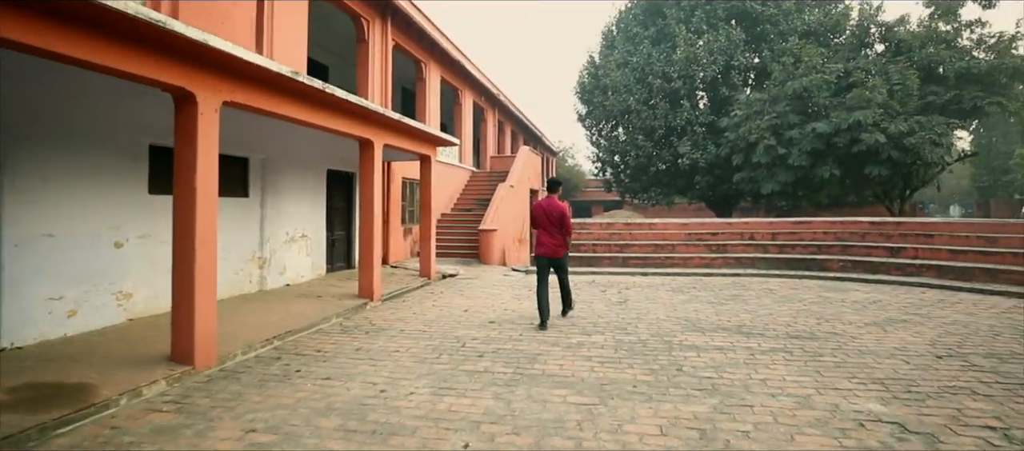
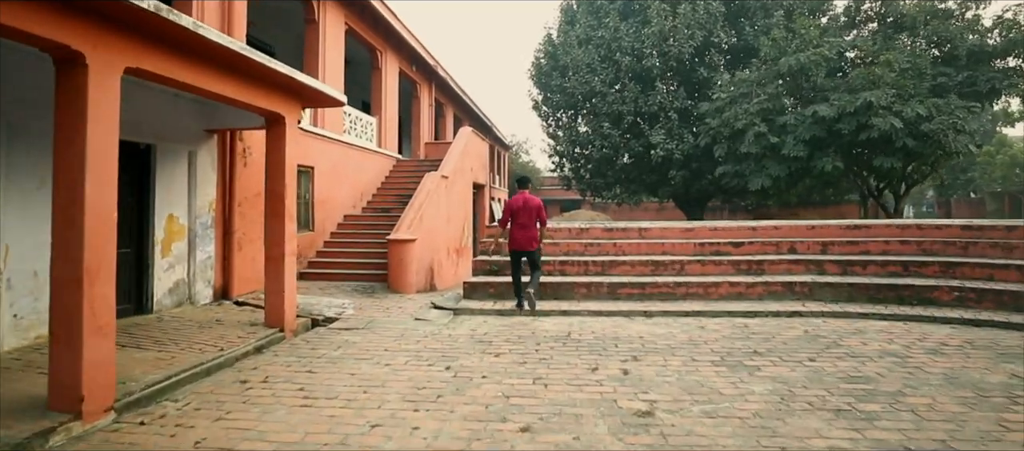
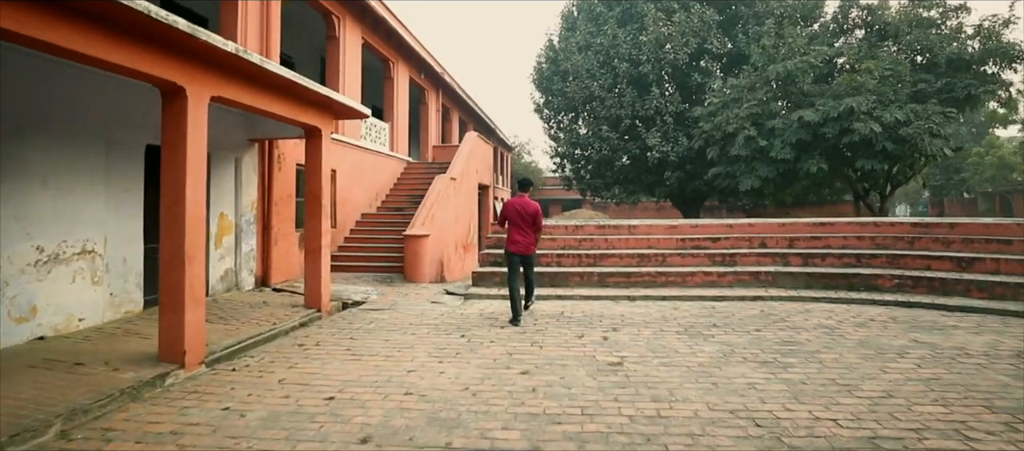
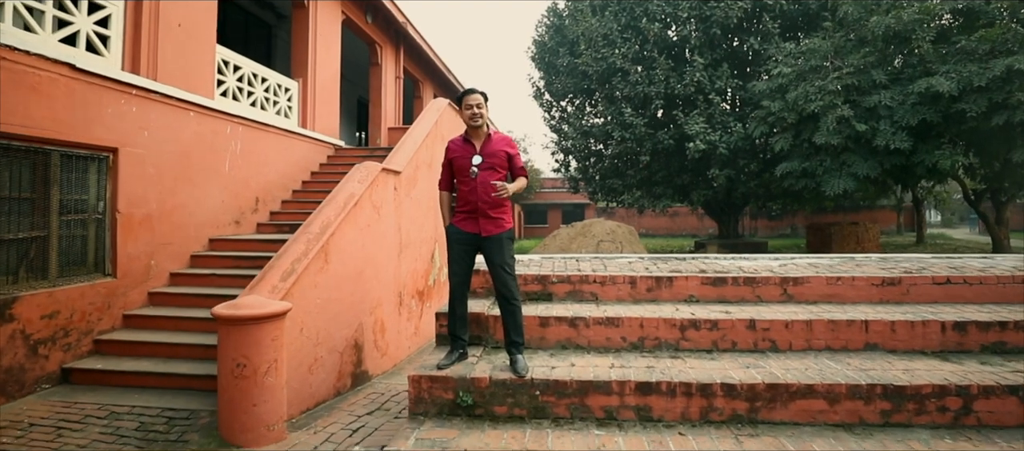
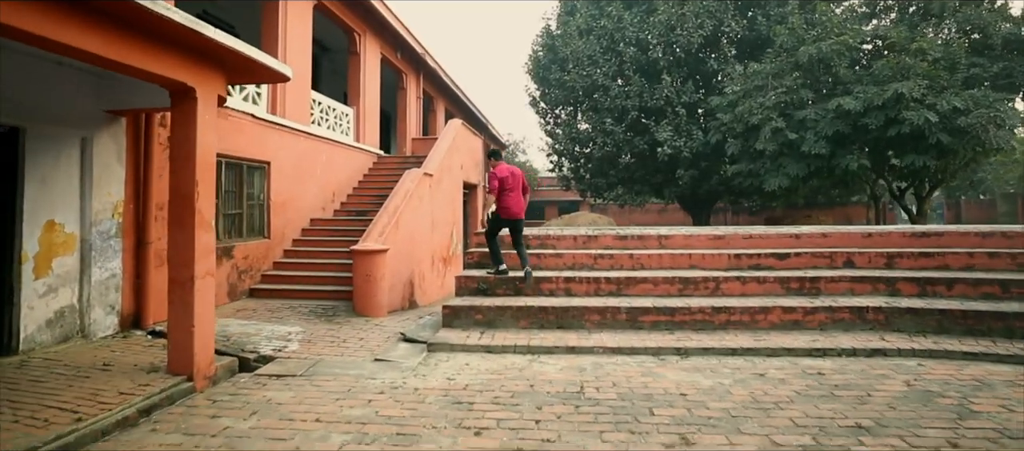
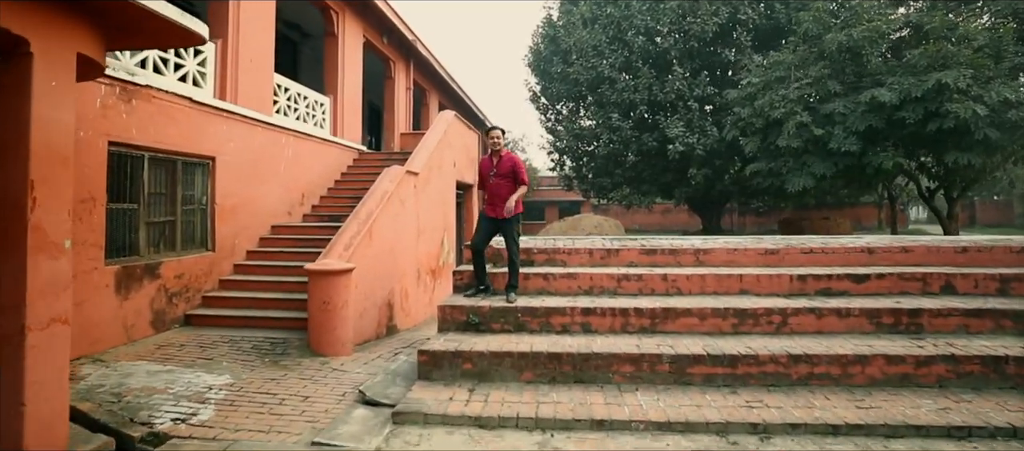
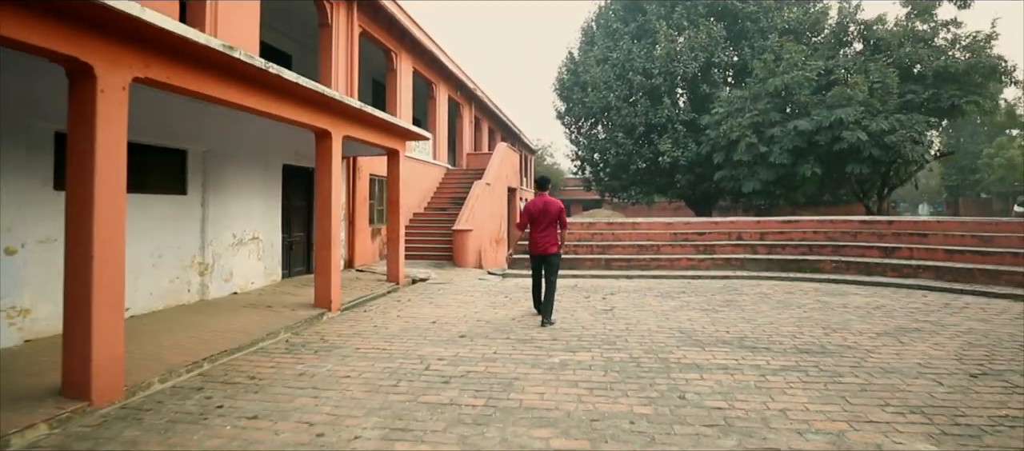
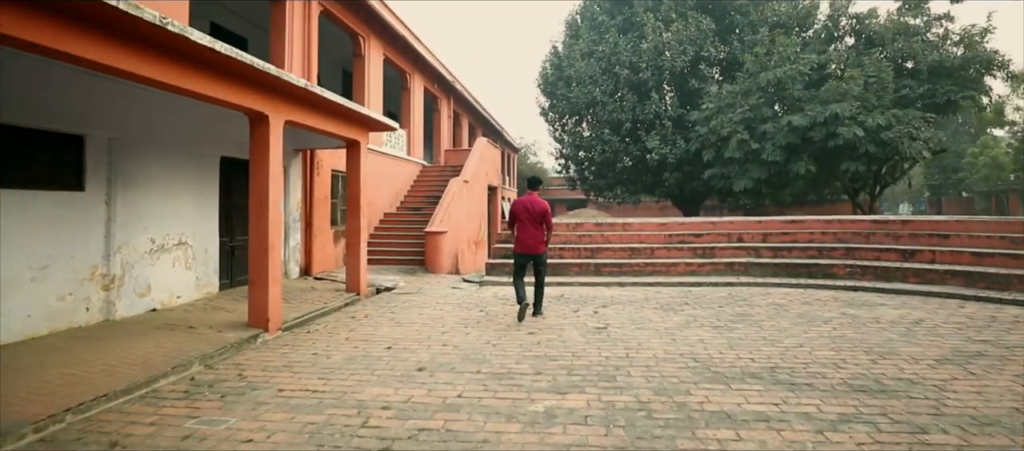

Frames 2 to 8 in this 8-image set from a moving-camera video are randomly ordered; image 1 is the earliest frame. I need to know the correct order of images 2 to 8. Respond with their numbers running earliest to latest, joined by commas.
7, 8, 3, 2, 5, 6, 4
